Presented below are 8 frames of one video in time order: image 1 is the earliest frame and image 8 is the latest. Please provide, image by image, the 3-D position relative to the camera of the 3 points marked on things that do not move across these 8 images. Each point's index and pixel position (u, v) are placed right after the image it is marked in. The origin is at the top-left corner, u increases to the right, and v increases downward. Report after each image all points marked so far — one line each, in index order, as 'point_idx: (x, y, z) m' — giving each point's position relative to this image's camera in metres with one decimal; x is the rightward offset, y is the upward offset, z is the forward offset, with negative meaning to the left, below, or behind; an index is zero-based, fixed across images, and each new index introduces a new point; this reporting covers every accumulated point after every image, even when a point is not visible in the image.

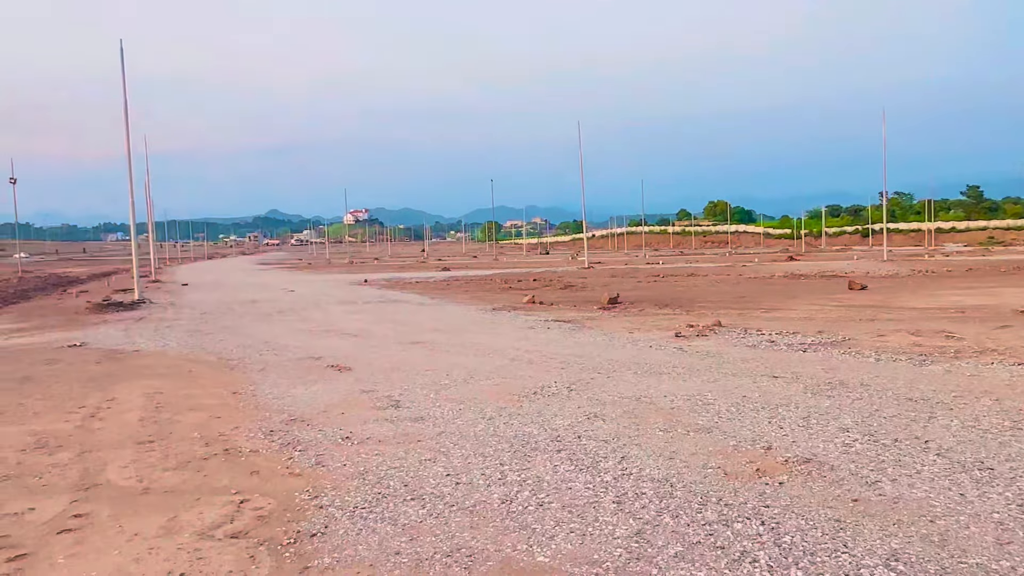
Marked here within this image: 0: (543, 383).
0: (+0.4, -1.2, +9.4) m
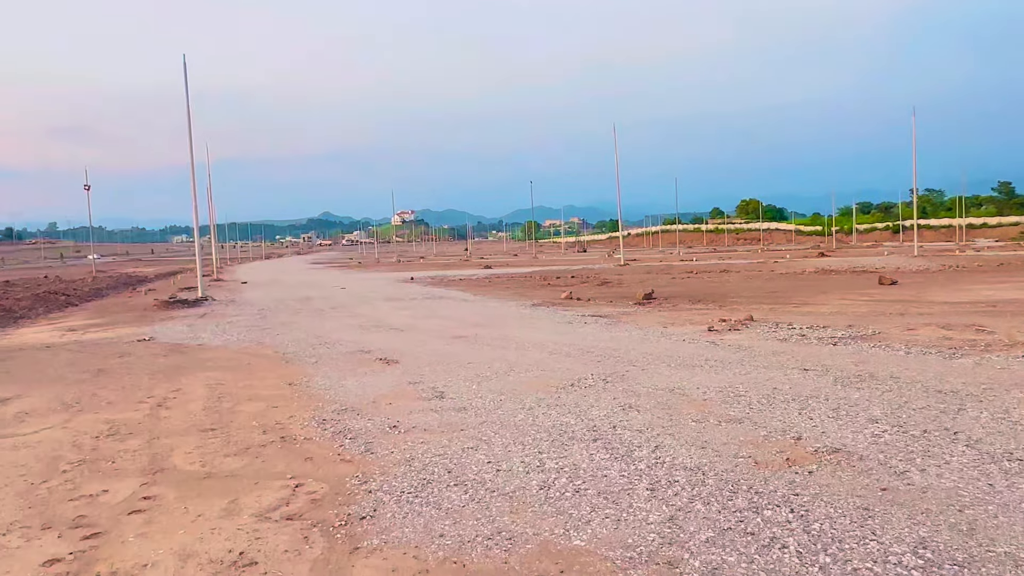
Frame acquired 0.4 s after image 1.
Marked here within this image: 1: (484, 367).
0: (+0.9, -1.2, +9.8) m
1: (-0.4, -1.1, +10.3) m
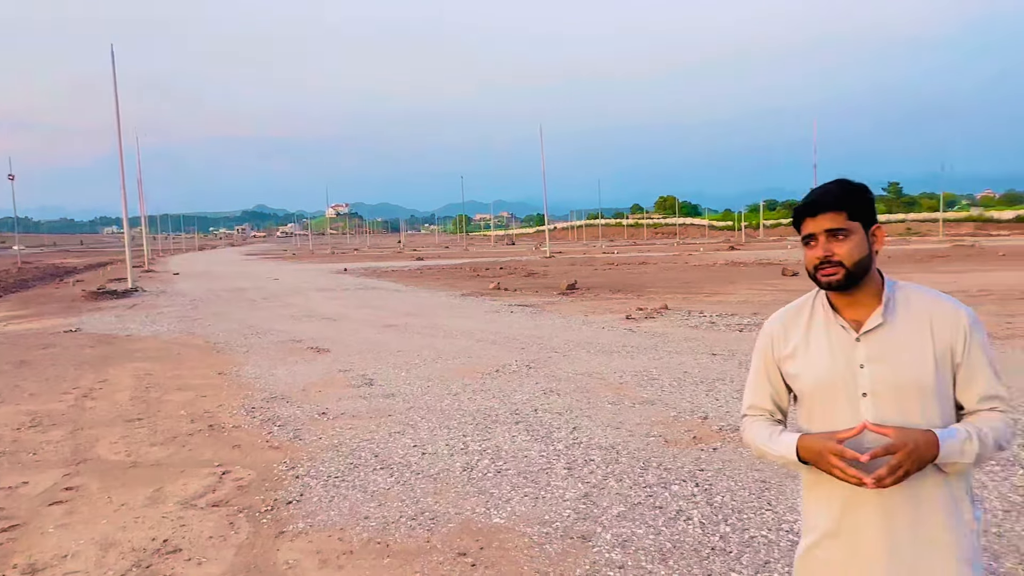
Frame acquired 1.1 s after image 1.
0: (-0.1, -1.0, +10.1) m
1: (-1.4, -1.0, +10.6) m
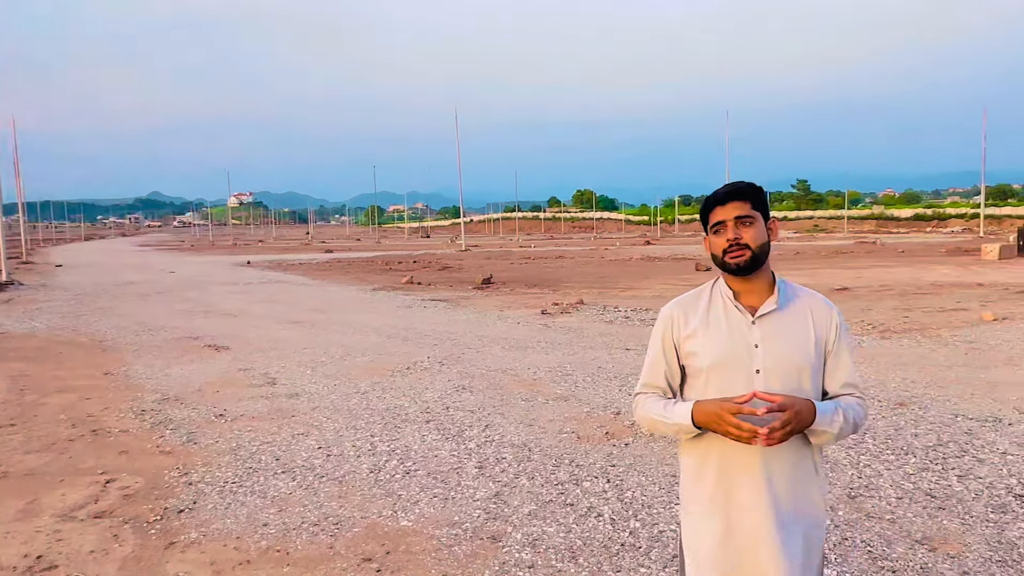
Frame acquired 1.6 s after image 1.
0: (-1.3, -0.9, +9.7) m
1: (-2.7, -0.9, +10.0) m
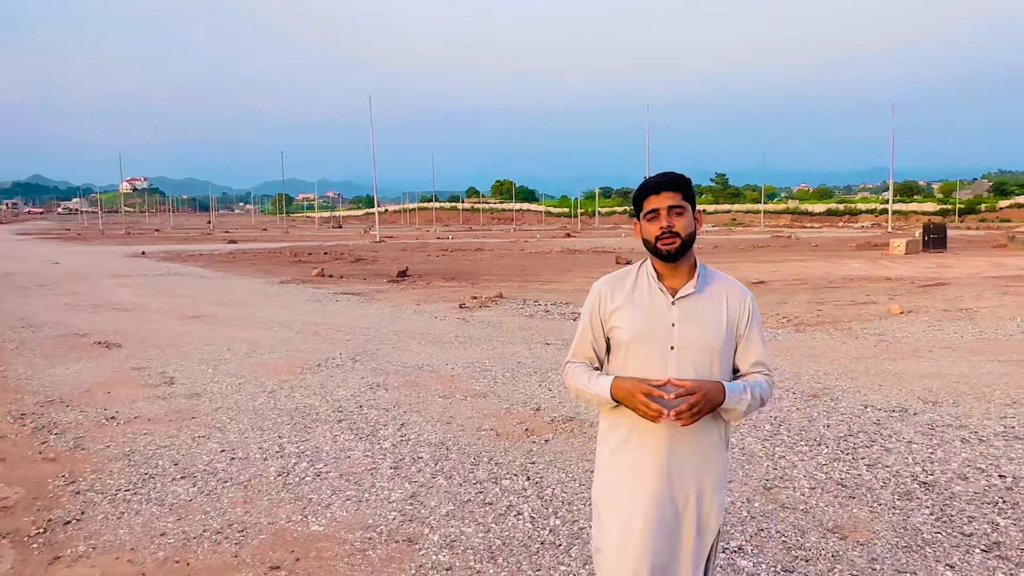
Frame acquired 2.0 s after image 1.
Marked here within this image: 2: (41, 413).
0: (-2.3, -0.8, +9.3) m
1: (-3.7, -0.8, +9.4) m
2: (-5.0, -1.3, +7.7) m
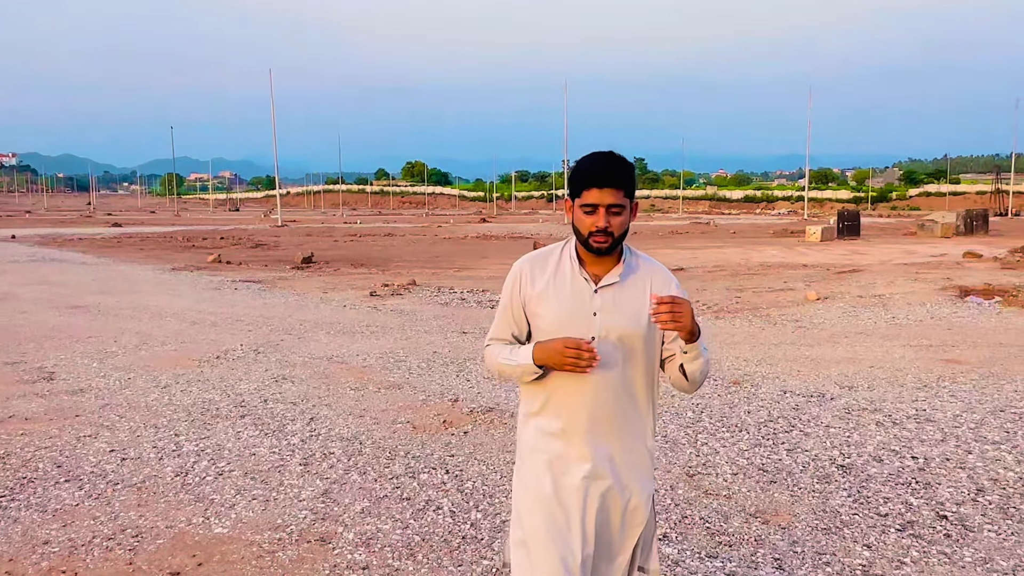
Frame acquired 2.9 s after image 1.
0: (-3.4, -0.7, +8.7) m
1: (-4.8, -0.6, +8.8) m
2: (-5.9, -1.2, +6.9) m
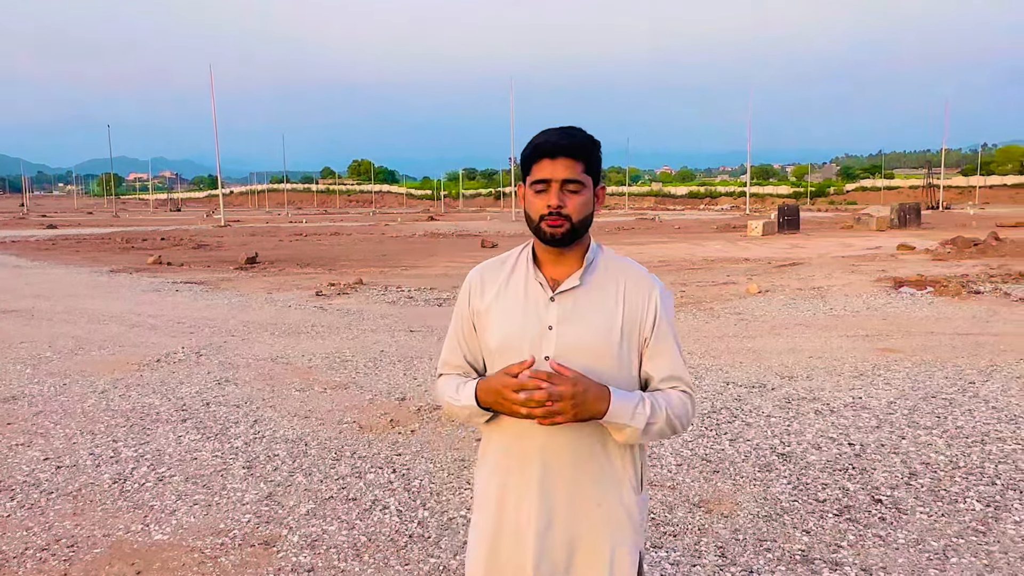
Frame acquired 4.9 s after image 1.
0: (-4.0, -0.7, +8.5) m
1: (-5.4, -0.7, +8.5) m
2: (-6.4, -1.2, +6.6) m
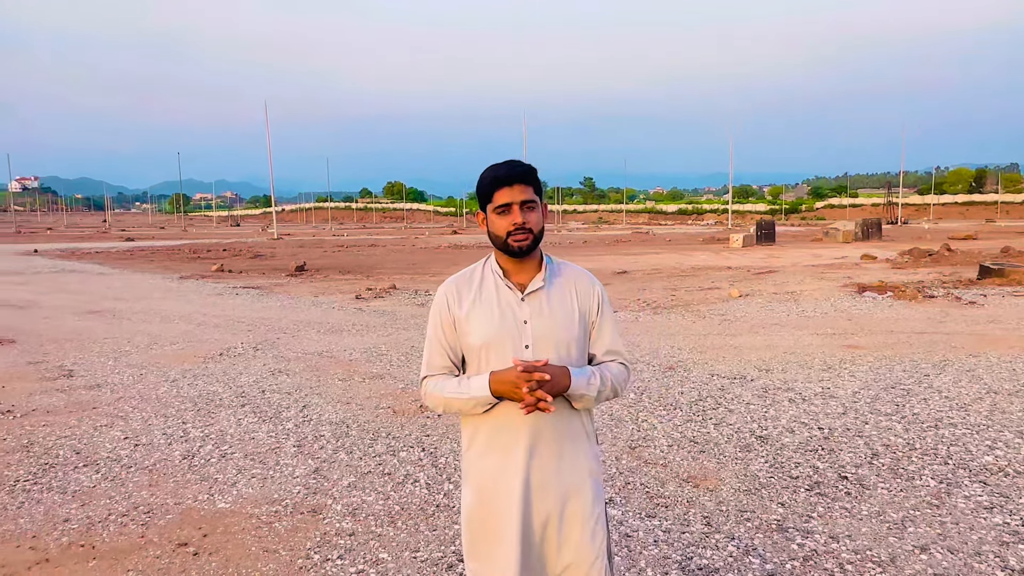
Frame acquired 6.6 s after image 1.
0: (-3.8, -0.8, +9.9) m
1: (-5.2, -0.7, +9.9) m
2: (-6.3, -1.3, +8.0) m
